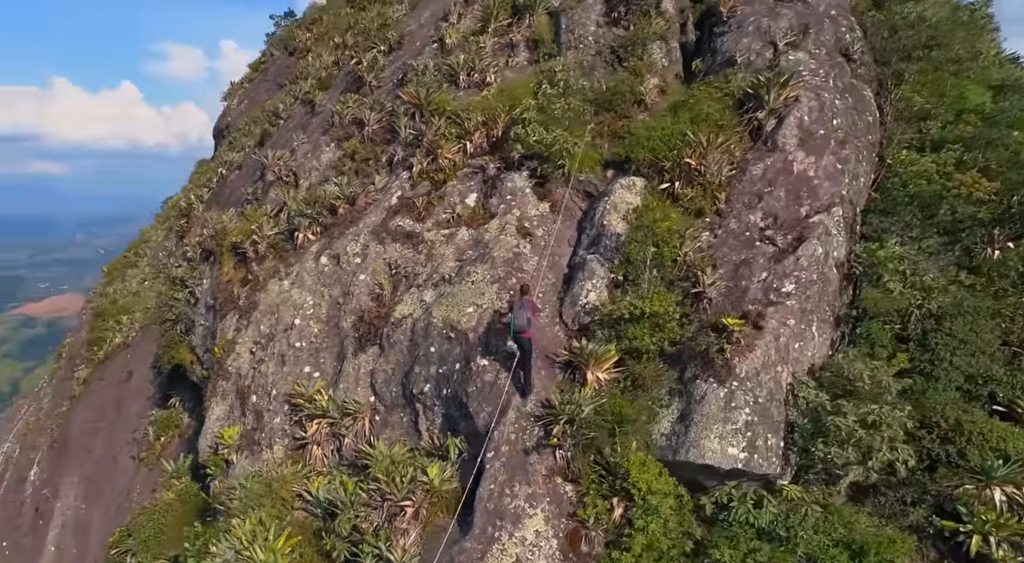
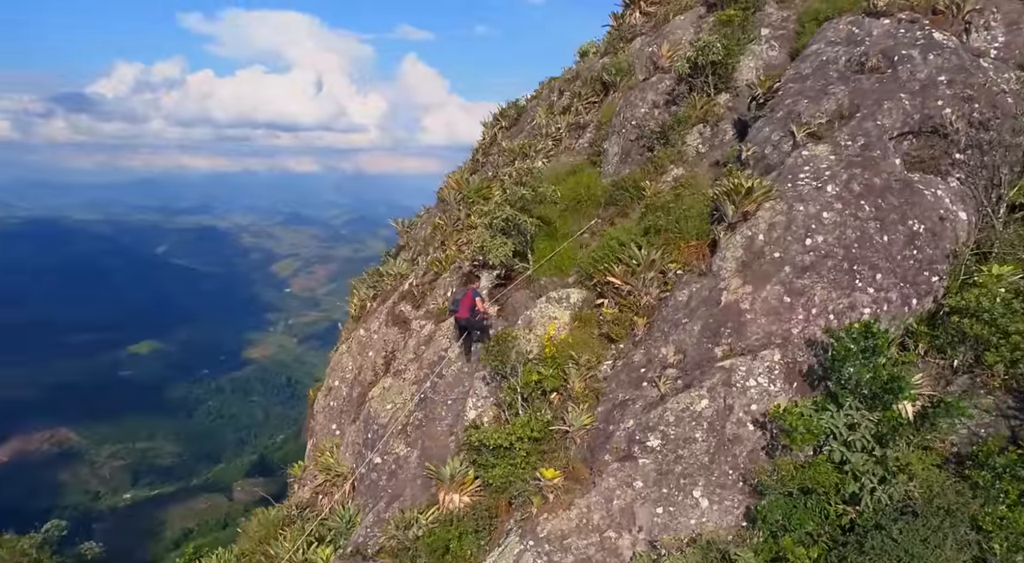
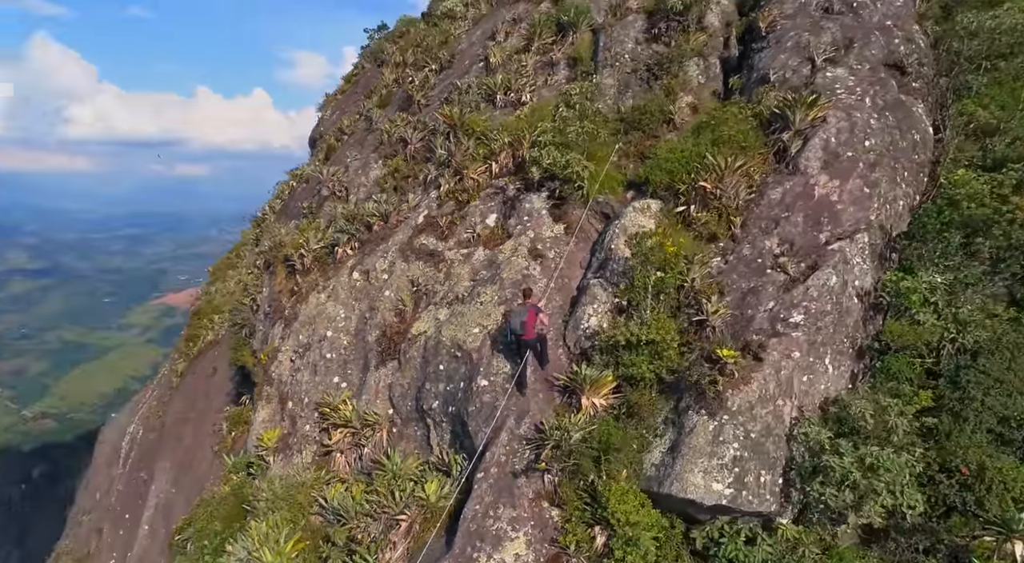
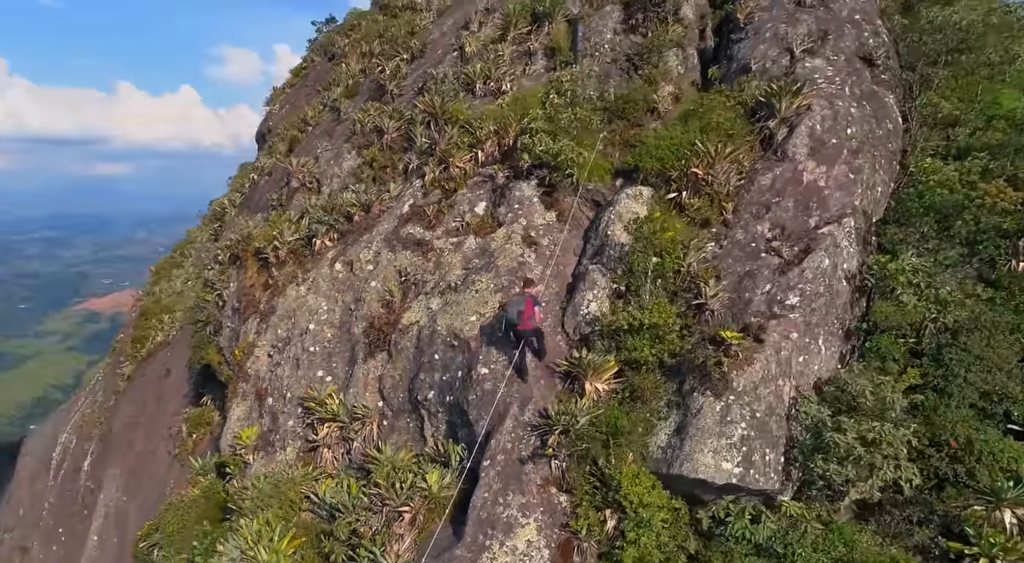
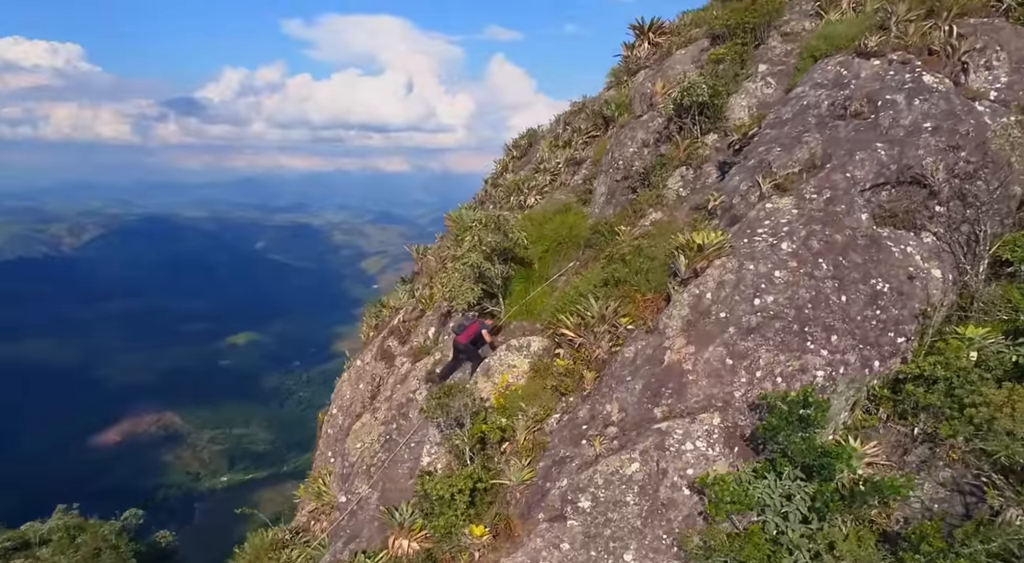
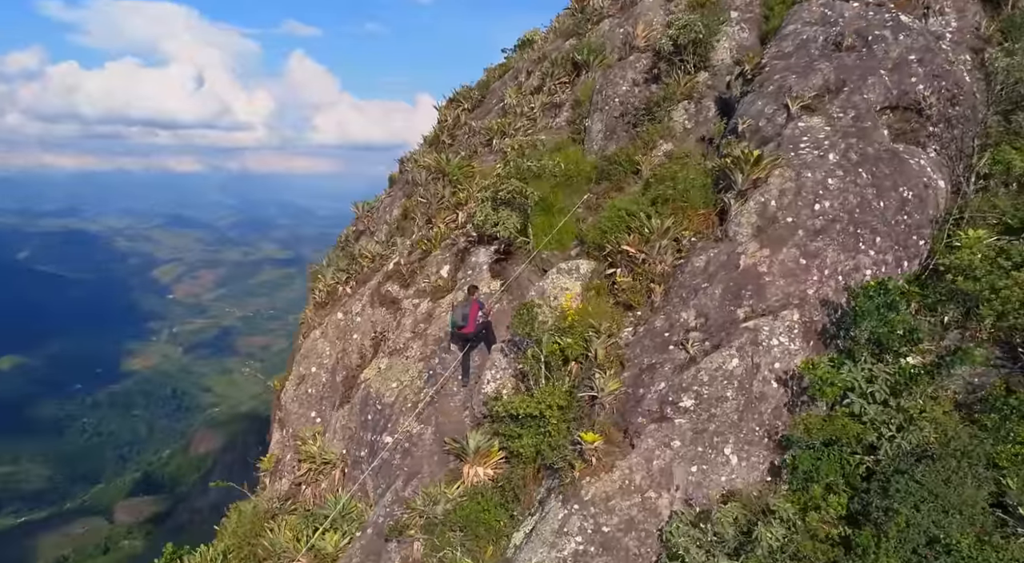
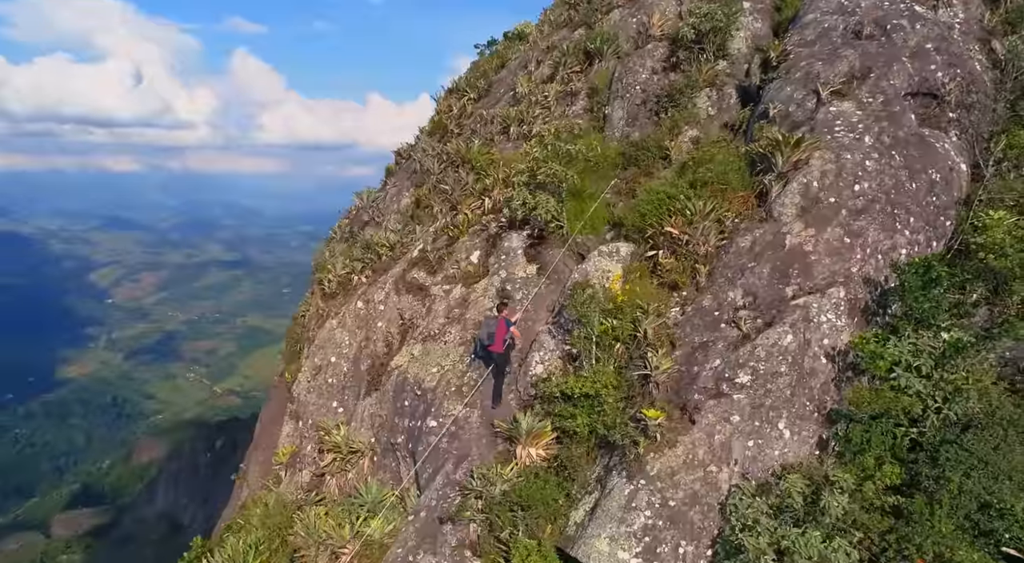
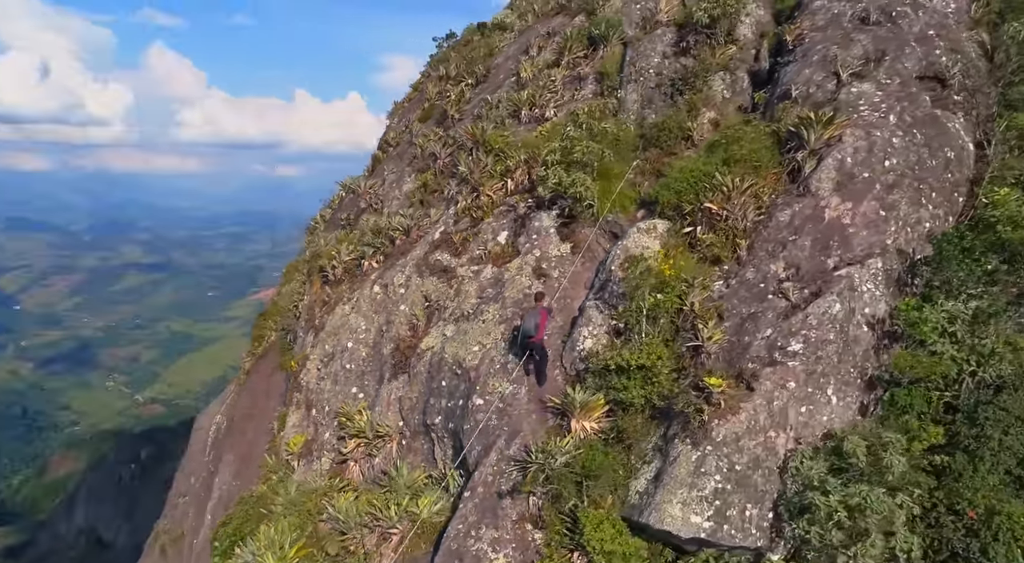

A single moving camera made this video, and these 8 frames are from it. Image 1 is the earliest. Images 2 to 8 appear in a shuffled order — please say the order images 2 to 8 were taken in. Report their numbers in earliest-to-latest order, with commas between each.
4, 3, 8, 7, 6, 2, 5
